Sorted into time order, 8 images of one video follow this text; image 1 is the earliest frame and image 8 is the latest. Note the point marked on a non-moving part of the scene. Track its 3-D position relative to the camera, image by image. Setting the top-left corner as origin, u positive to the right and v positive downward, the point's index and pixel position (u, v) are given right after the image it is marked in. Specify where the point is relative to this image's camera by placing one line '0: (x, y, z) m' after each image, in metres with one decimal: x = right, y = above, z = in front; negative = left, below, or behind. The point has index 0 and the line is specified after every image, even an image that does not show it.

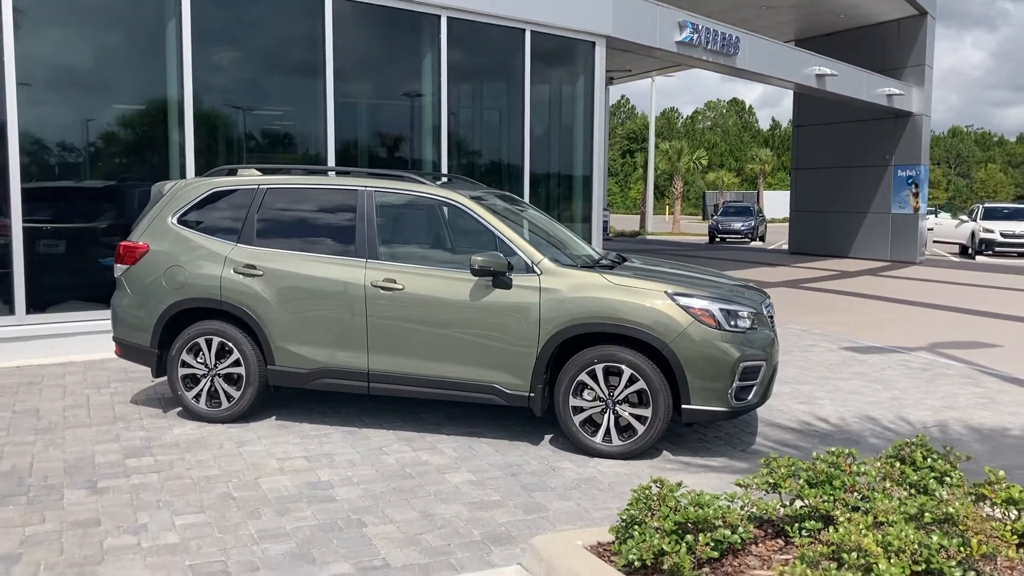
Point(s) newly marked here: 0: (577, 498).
0: (+0.4, -1.2, +5.2) m
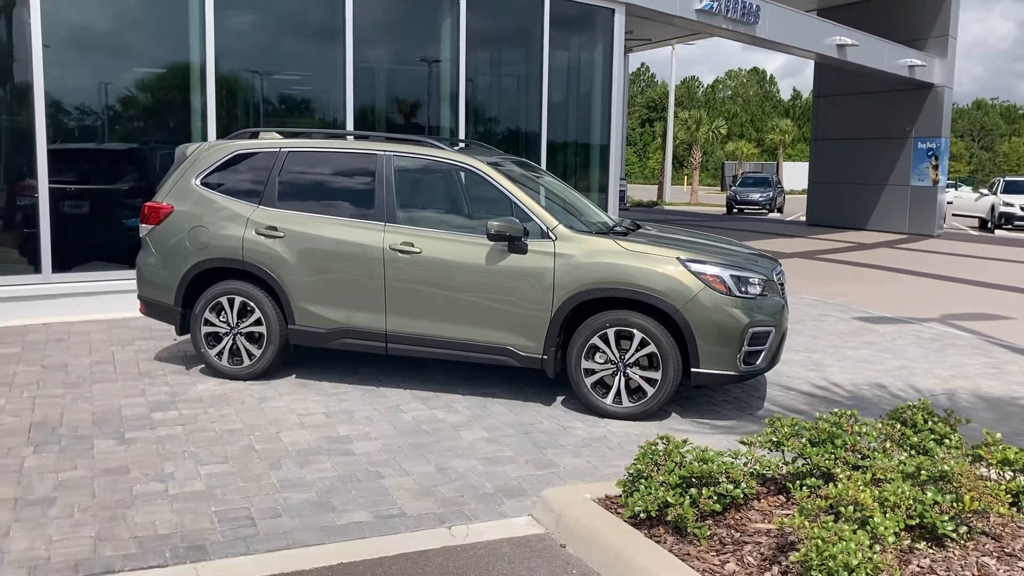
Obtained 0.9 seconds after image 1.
0: (+0.4, -1.0, +5.4) m
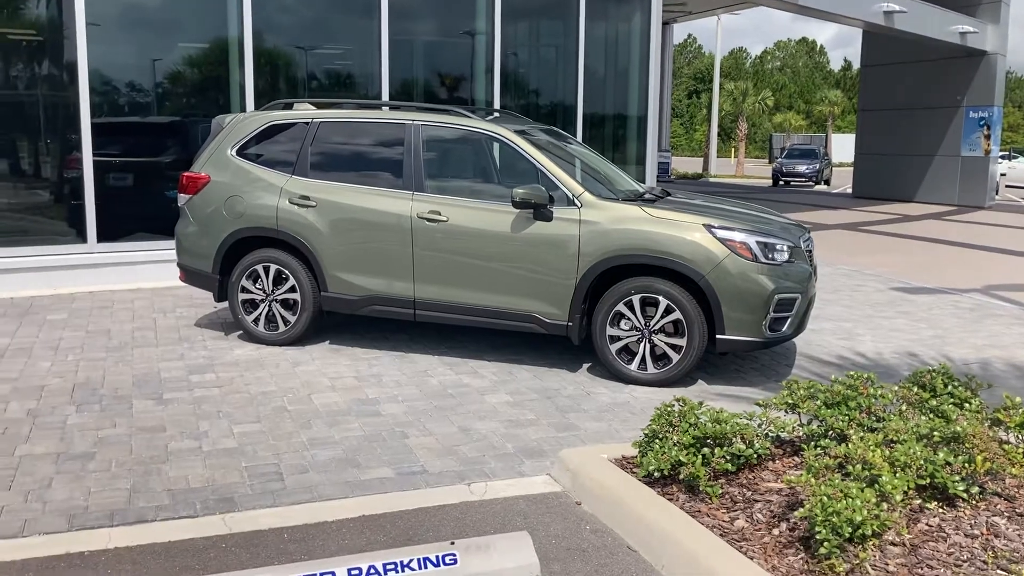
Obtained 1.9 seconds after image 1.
0: (+0.6, -0.8, +5.5) m
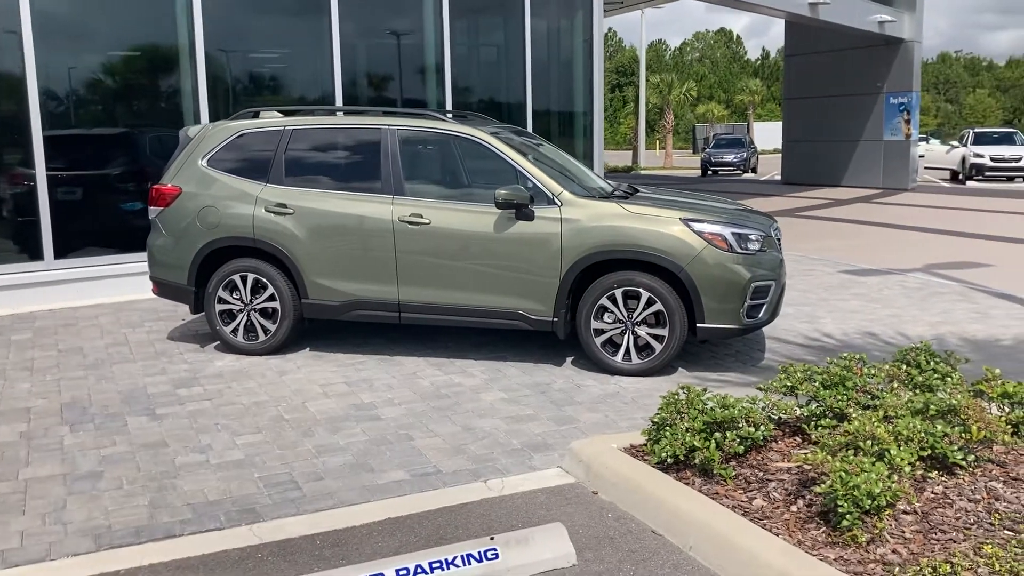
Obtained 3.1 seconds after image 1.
0: (+0.5, -0.7, +5.6) m
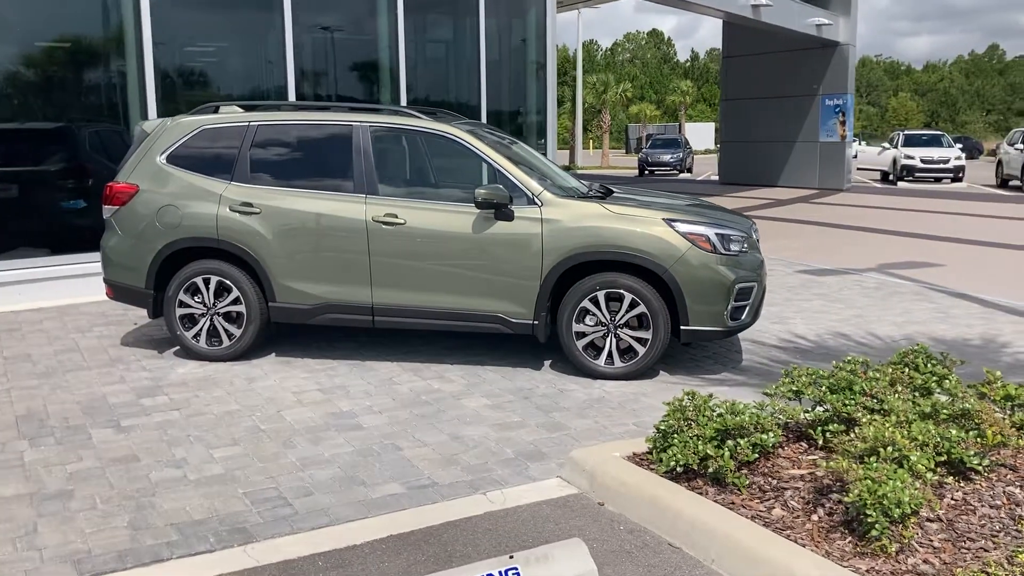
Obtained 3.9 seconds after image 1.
0: (+0.5, -0.7, +5.5) m
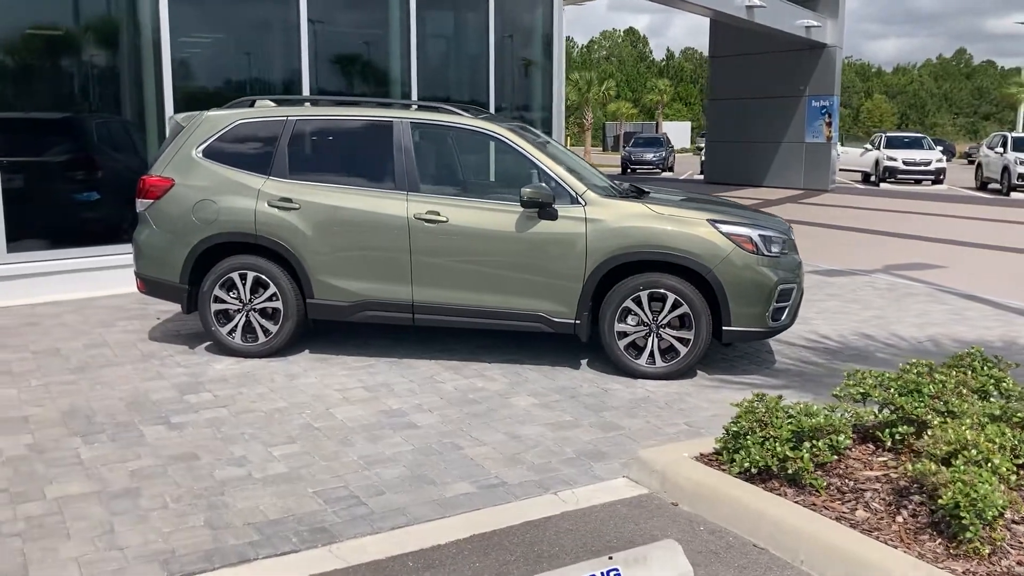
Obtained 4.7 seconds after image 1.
0: (+0.8, -0.7, +5.5) m
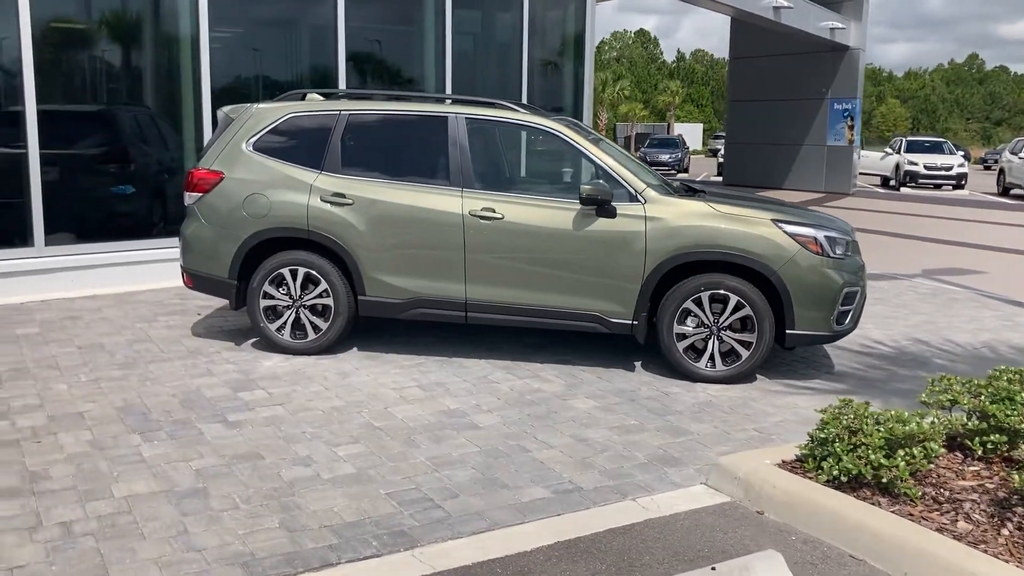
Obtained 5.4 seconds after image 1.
0: (+1.1, -0.8, +5.4) m
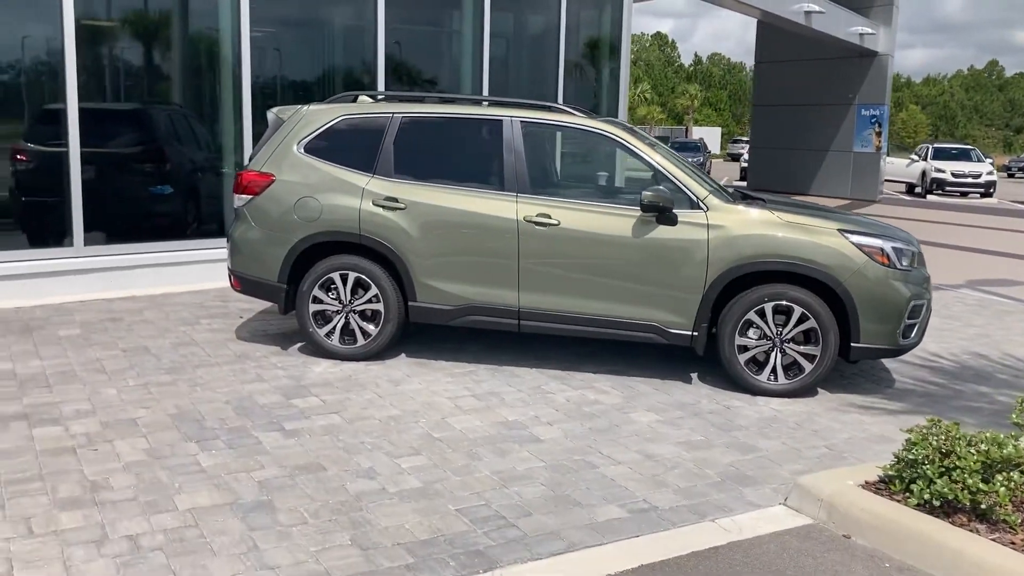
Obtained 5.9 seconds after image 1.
0: (+1.5, -0.8, +5.2) m
